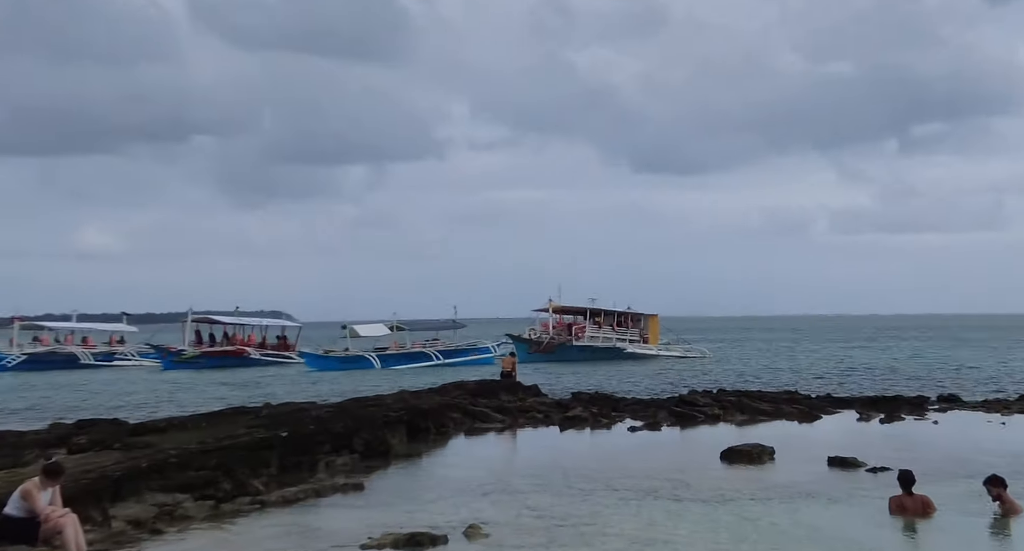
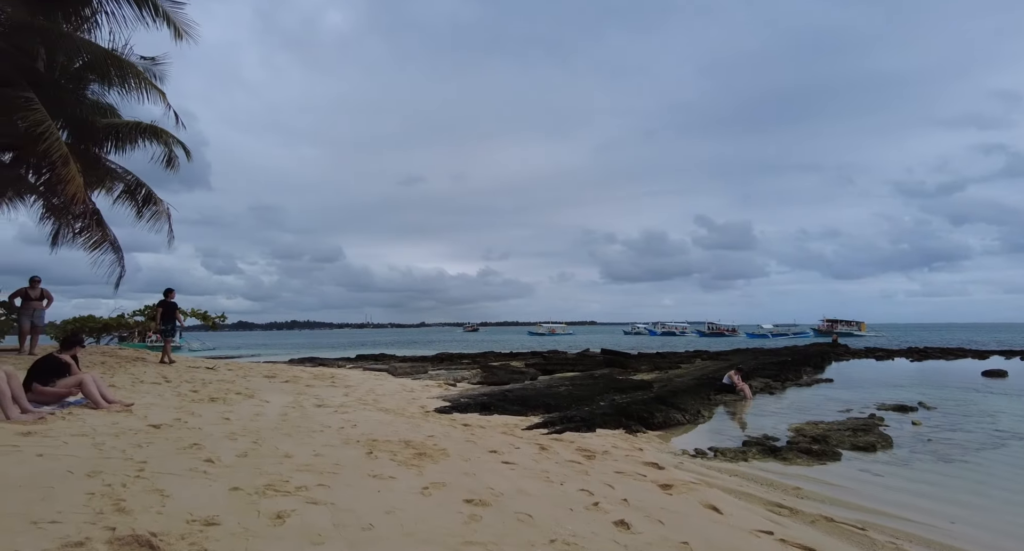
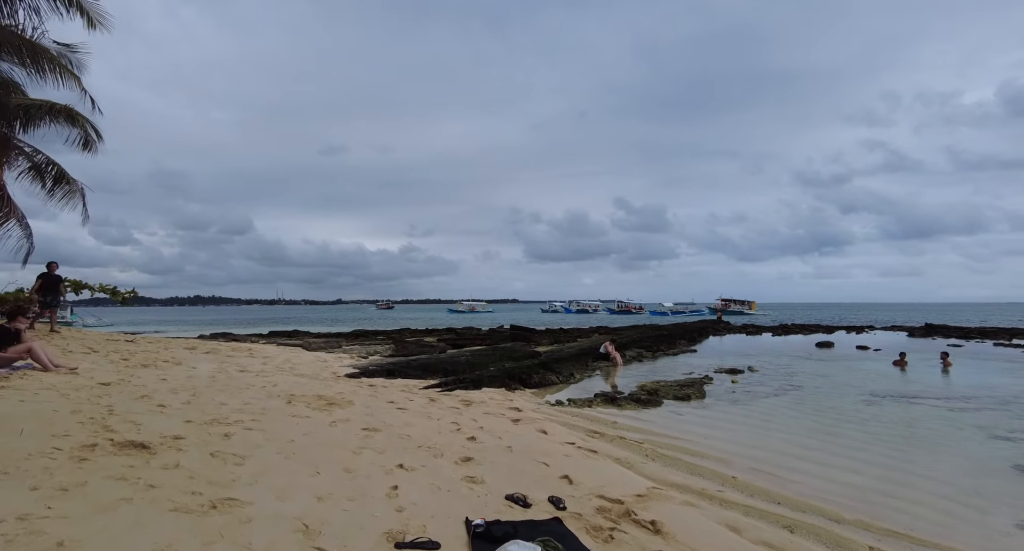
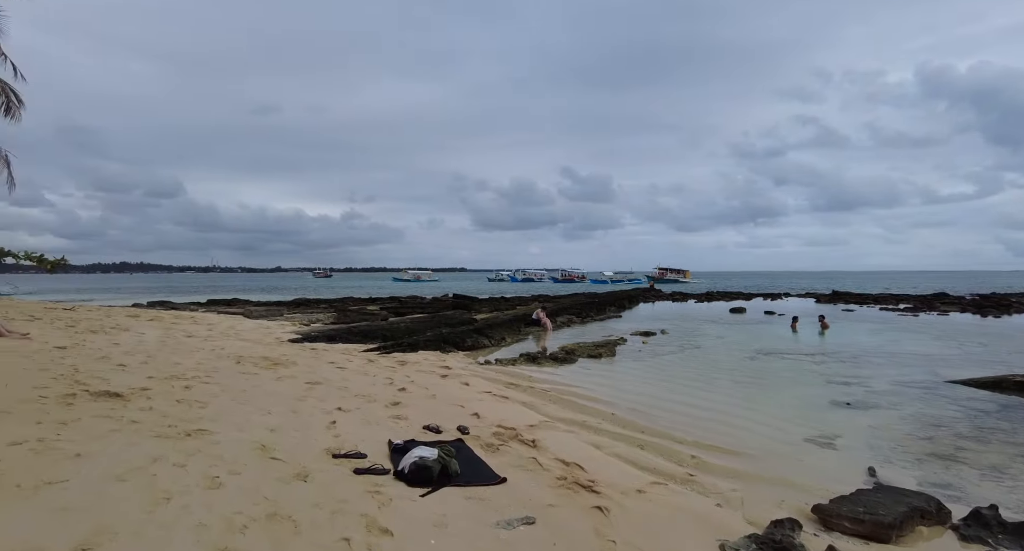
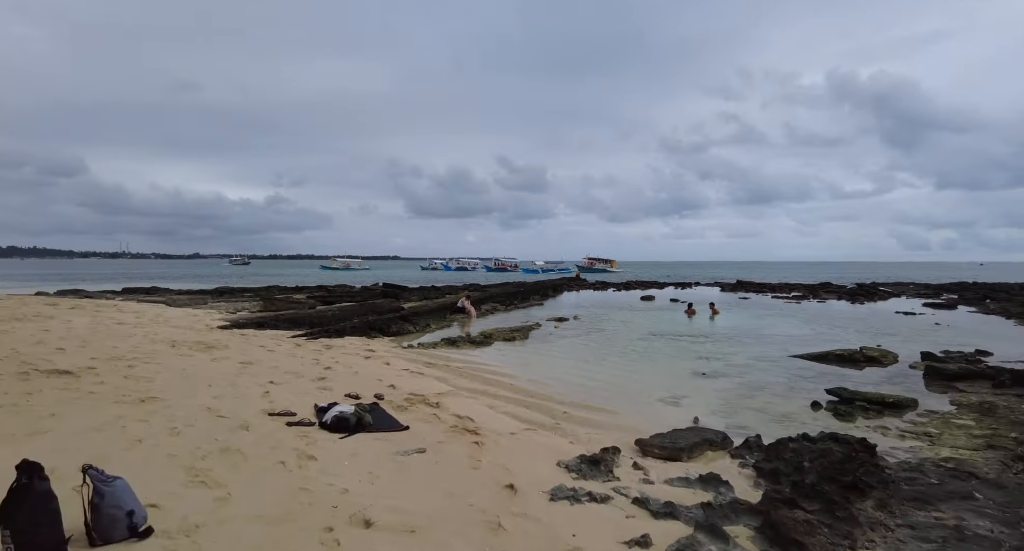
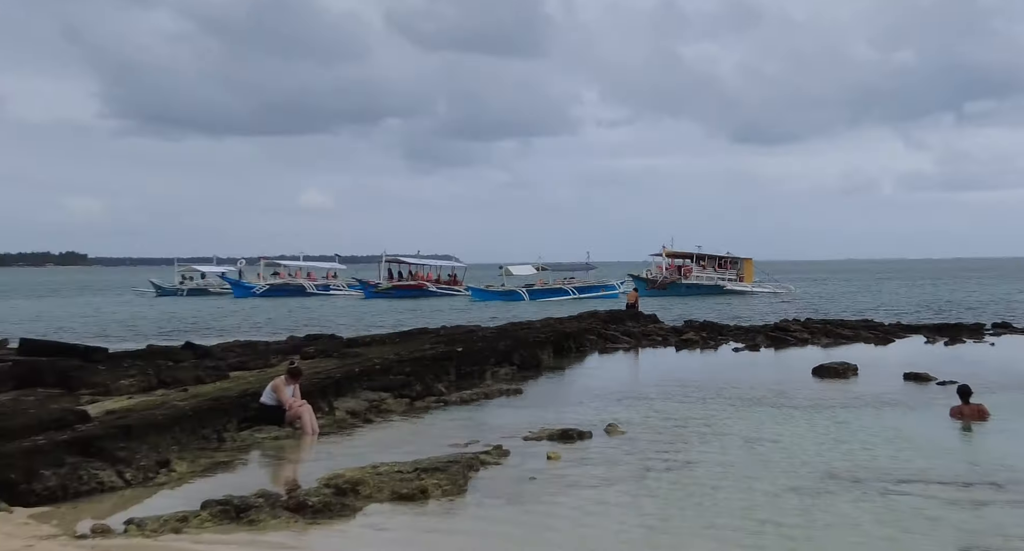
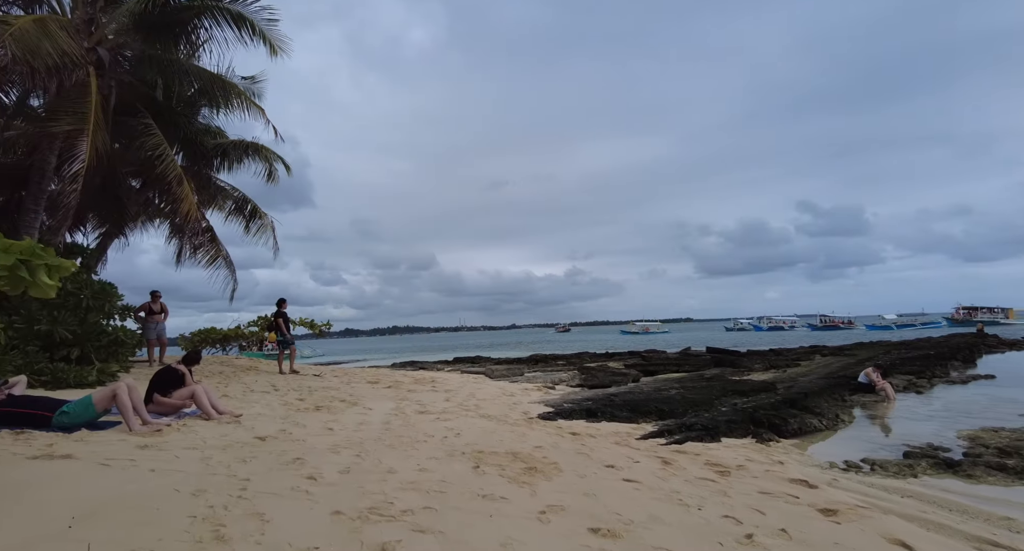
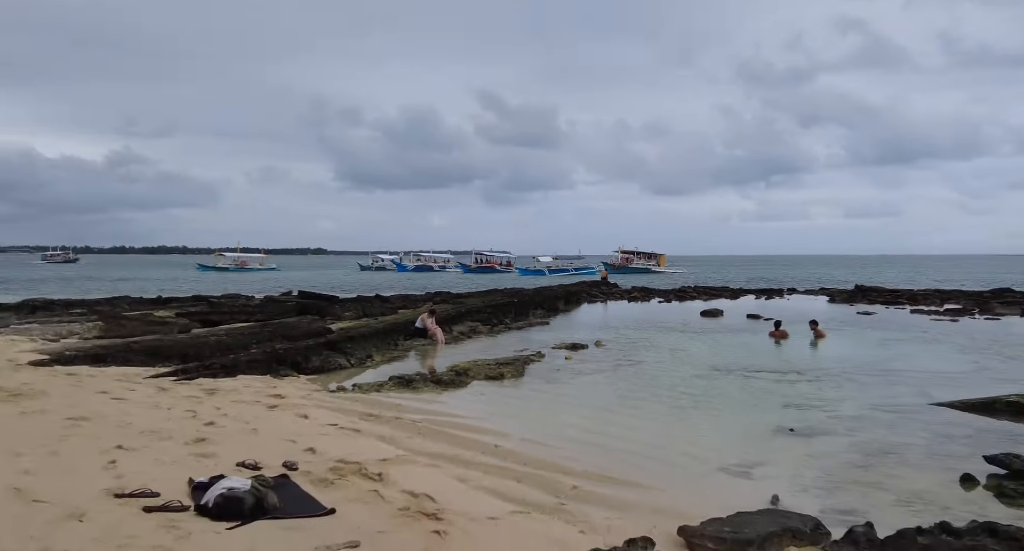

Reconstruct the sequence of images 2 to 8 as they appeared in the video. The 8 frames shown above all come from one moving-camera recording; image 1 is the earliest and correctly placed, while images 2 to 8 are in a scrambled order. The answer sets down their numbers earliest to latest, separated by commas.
6, 8, 5, 4, 3, 2, 7
